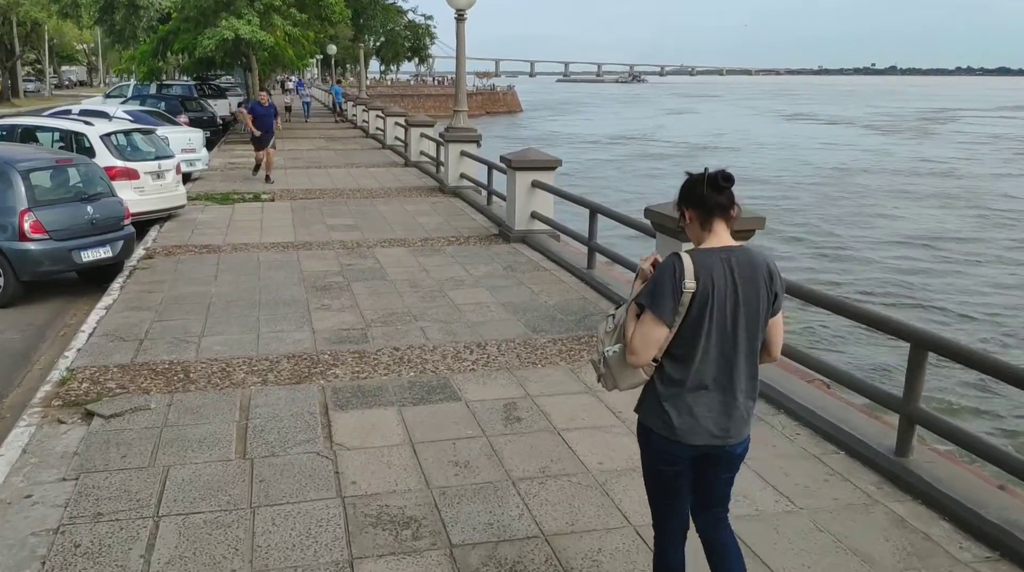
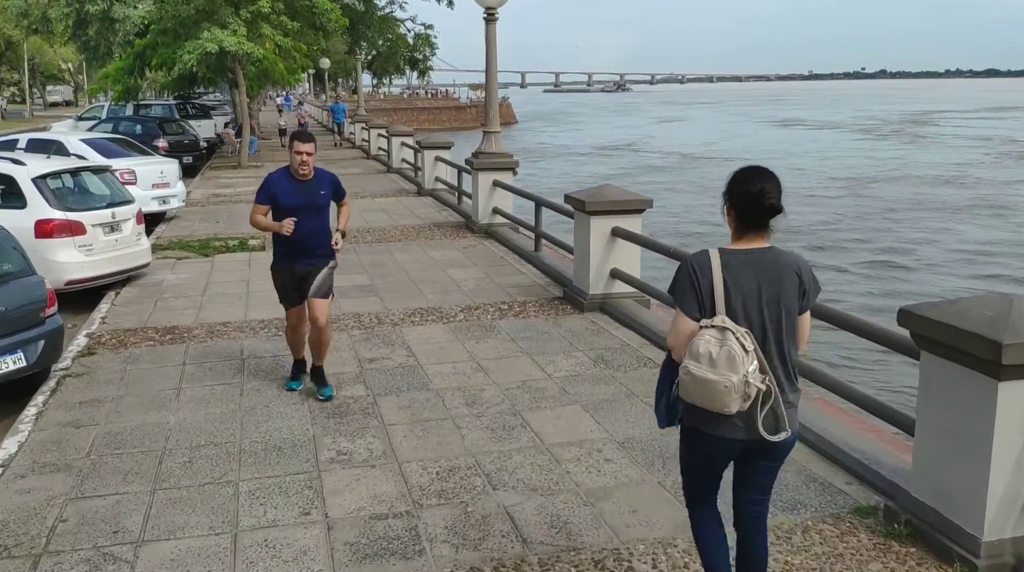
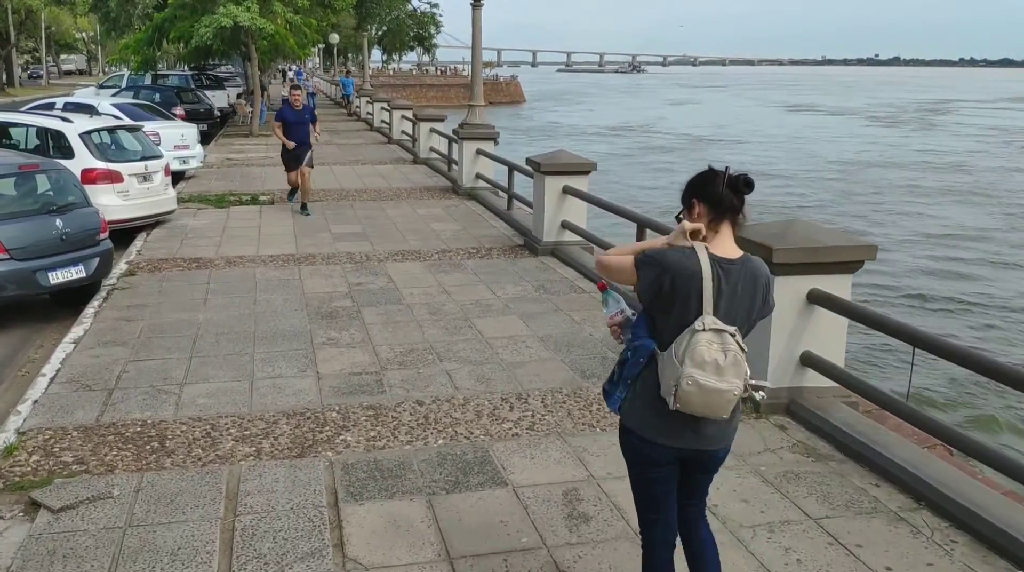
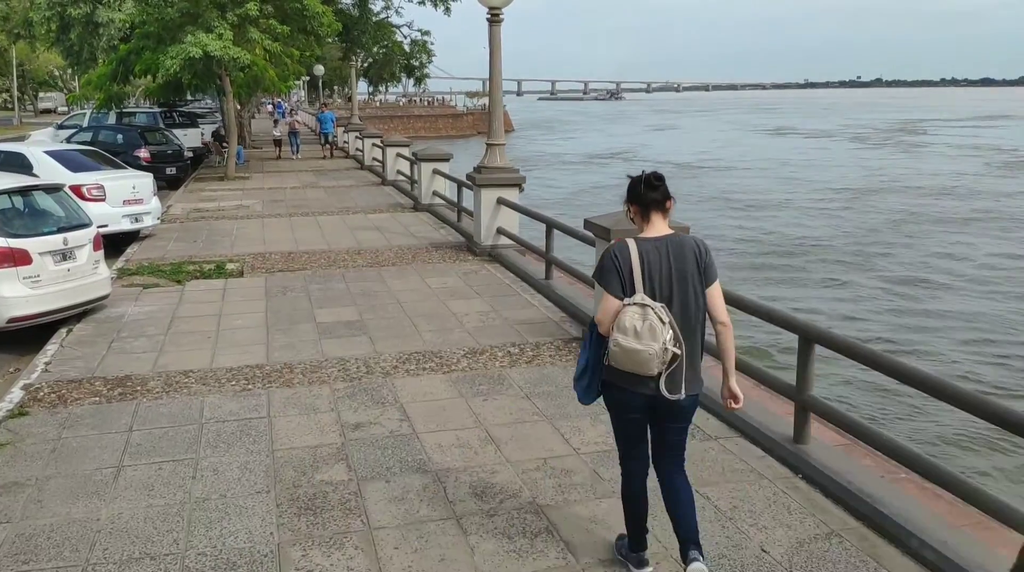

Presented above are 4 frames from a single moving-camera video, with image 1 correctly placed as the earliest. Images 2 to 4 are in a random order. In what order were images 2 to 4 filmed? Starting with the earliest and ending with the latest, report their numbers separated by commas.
3, 2, 4
